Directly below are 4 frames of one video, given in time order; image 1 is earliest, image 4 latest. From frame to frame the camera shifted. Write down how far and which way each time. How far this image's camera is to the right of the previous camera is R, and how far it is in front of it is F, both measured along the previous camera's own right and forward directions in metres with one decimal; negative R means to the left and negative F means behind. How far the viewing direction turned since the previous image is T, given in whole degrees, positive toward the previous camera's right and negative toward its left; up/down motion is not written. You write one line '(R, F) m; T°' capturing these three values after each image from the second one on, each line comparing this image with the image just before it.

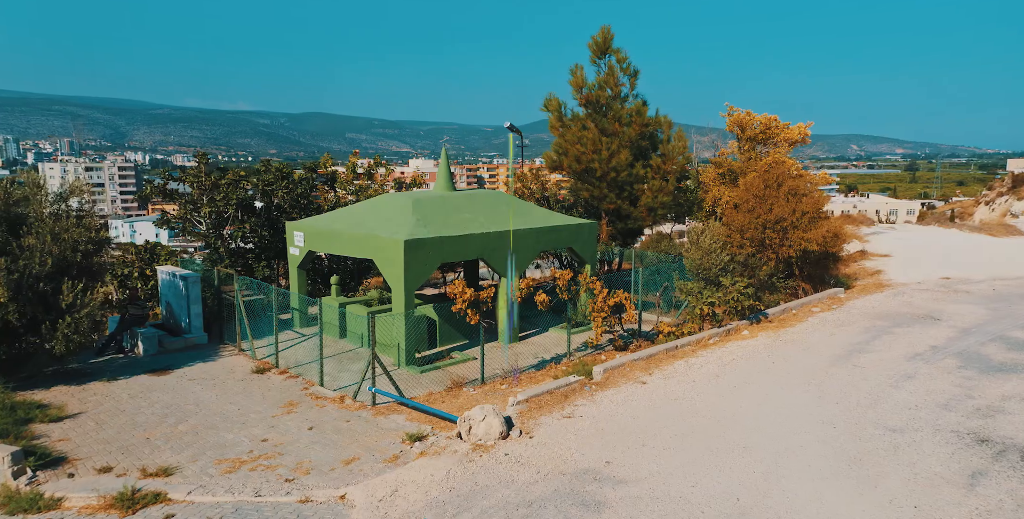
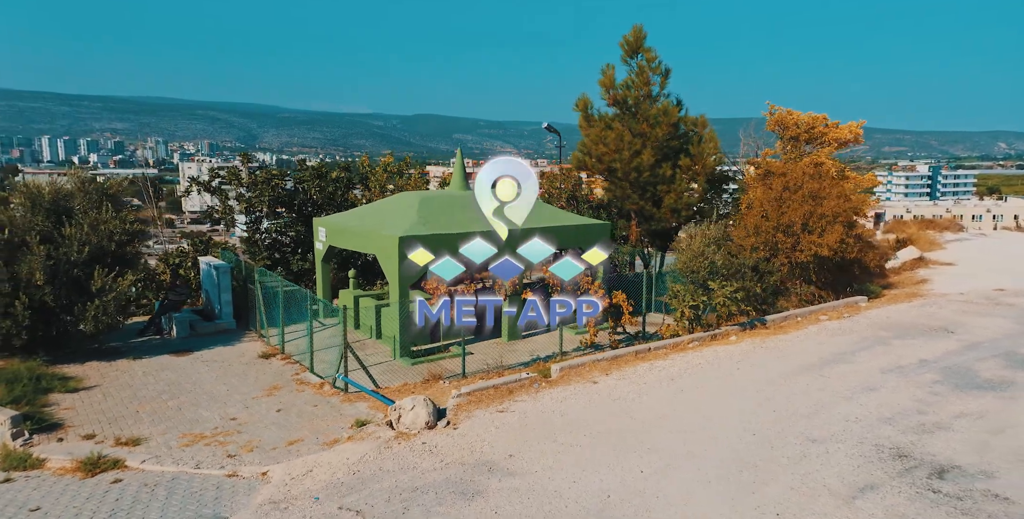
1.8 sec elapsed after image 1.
(+1.4, -0.1) m; -7°
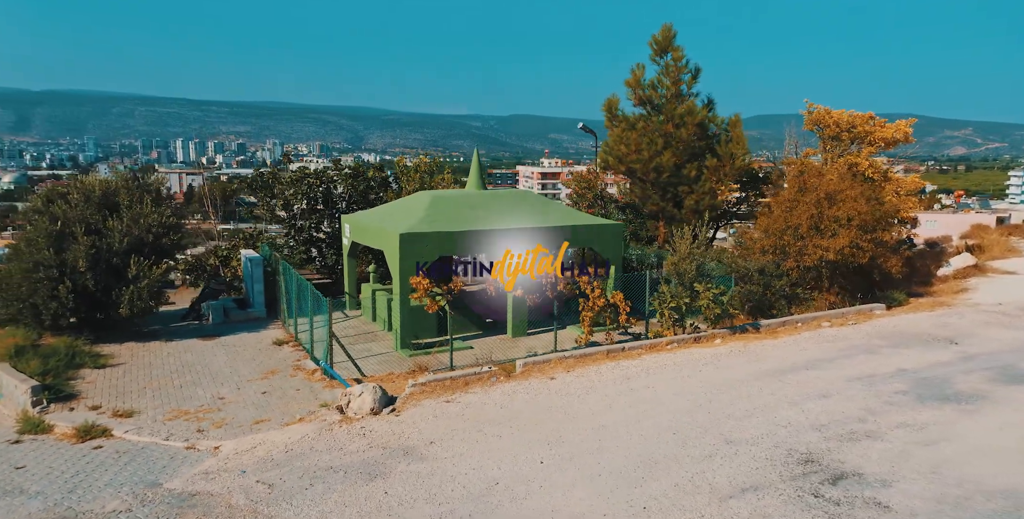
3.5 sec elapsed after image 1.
(+1.3, -0.2) m; -6°
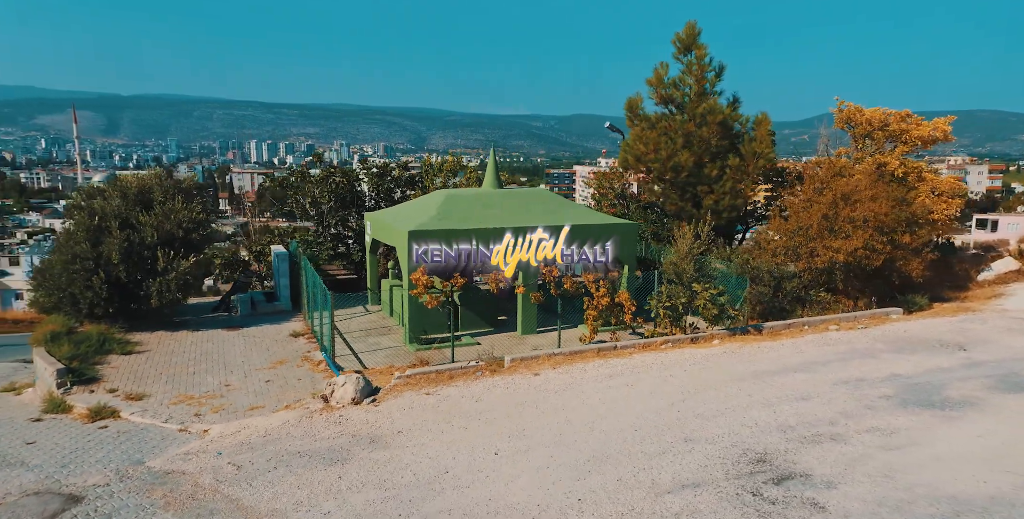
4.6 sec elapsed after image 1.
(+0.7, -0.1) m; -4°
